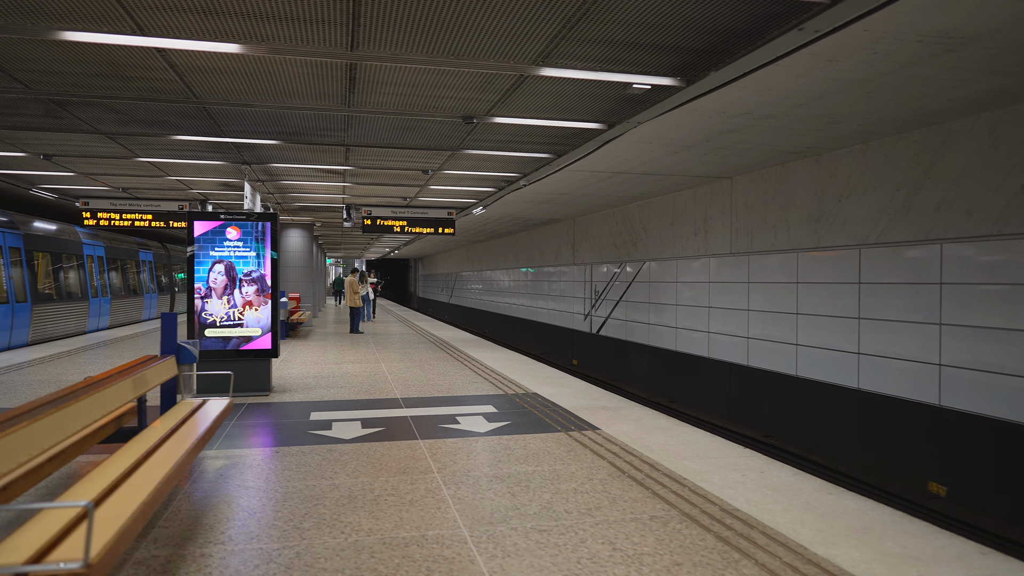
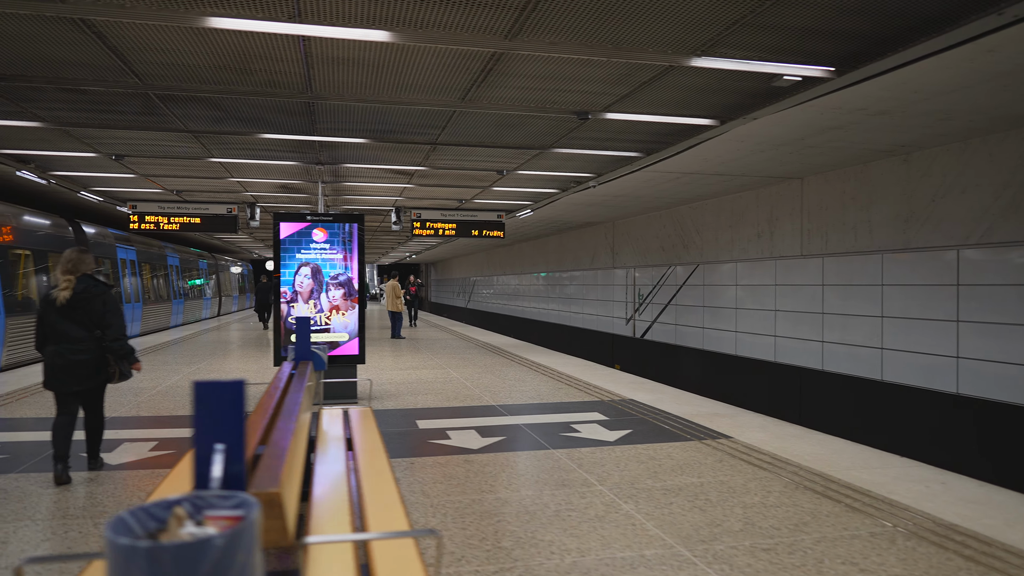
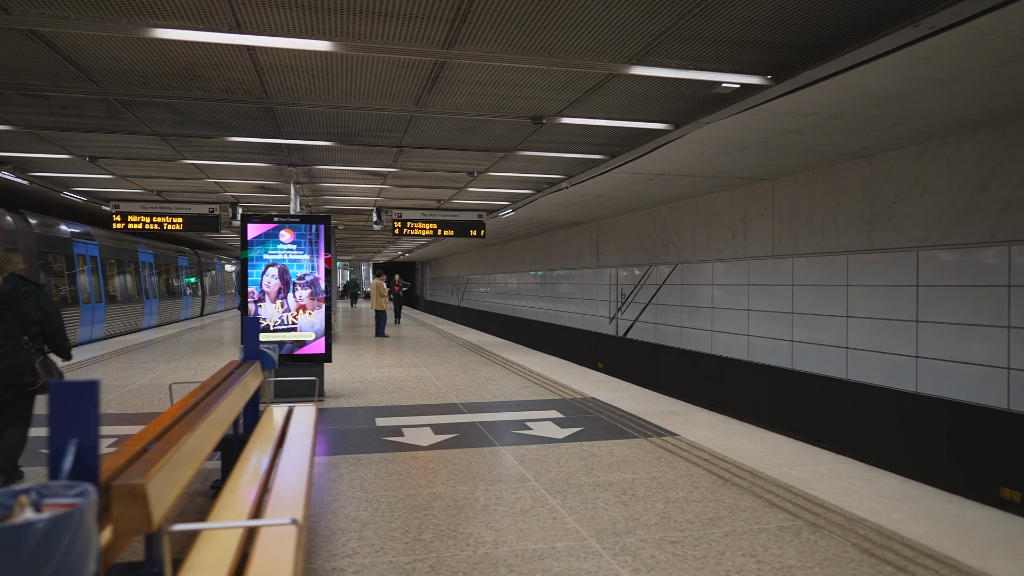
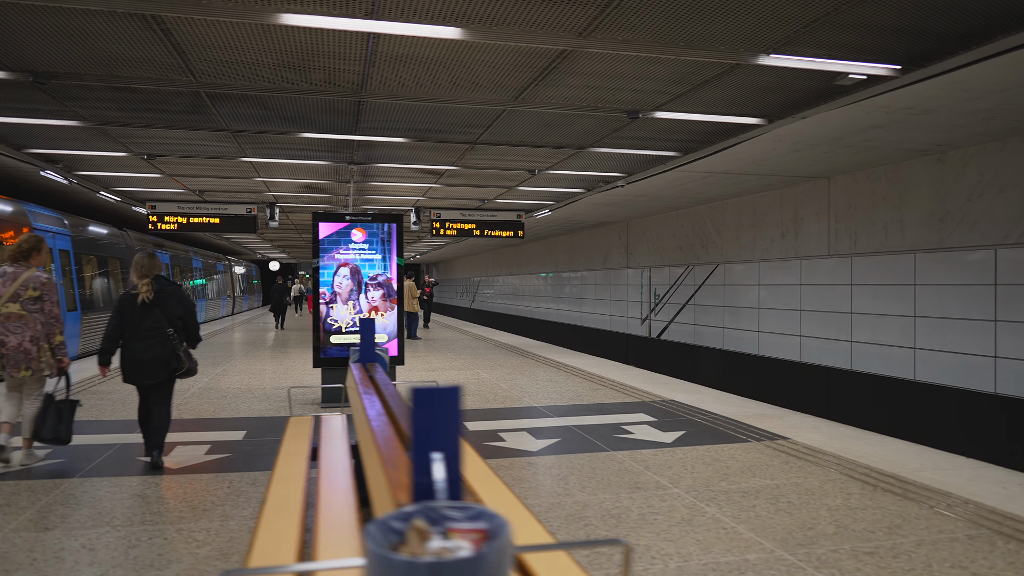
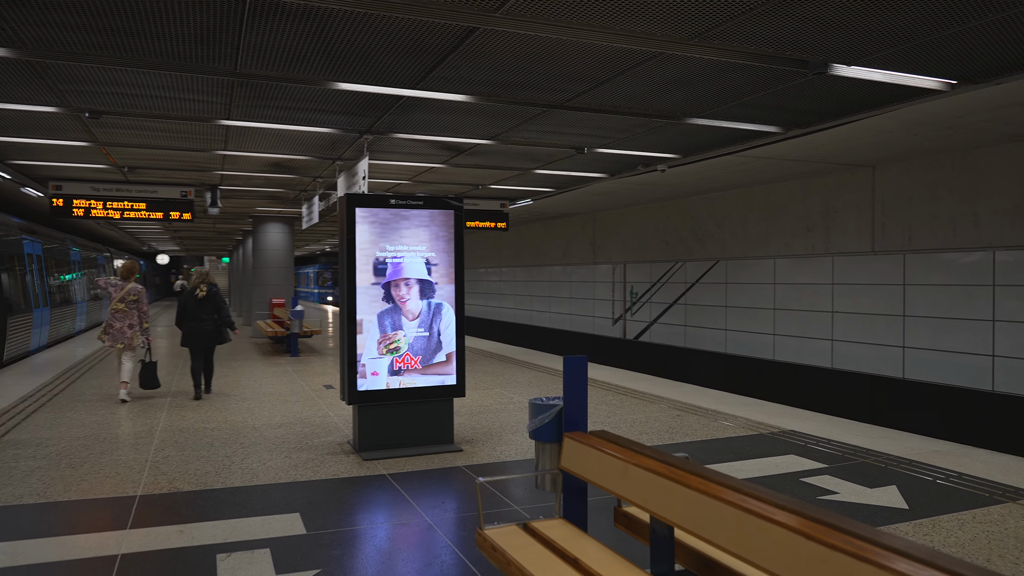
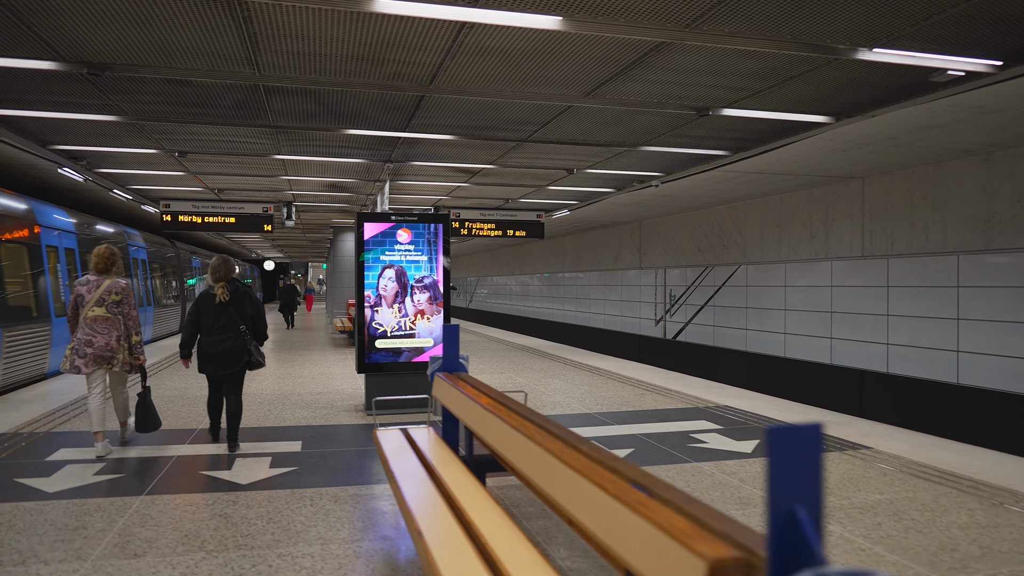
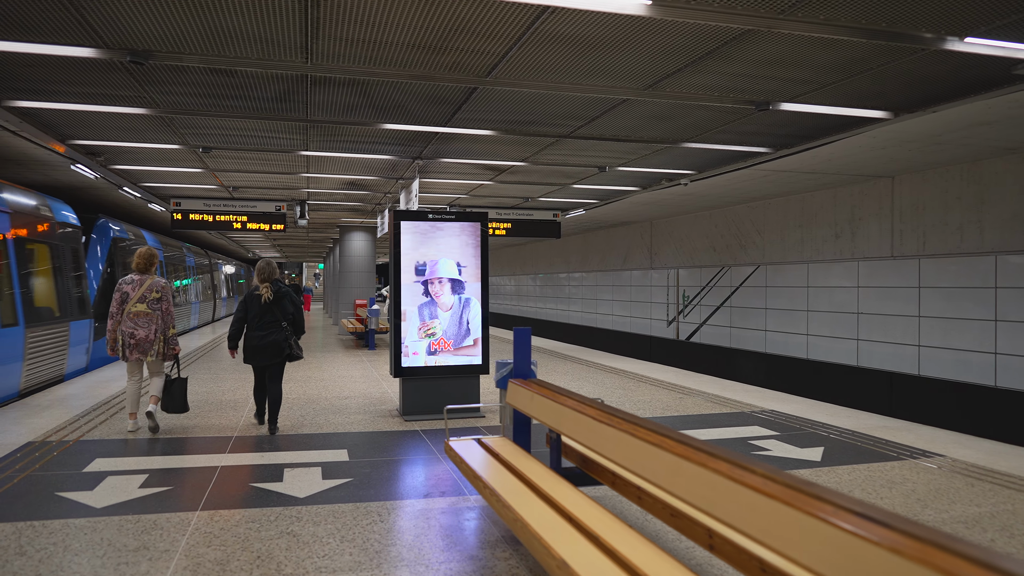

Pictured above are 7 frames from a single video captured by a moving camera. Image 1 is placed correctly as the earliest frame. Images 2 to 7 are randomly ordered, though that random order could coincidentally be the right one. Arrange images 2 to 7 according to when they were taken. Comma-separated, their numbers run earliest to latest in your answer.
3, 2, 4, 6, 7, 5
